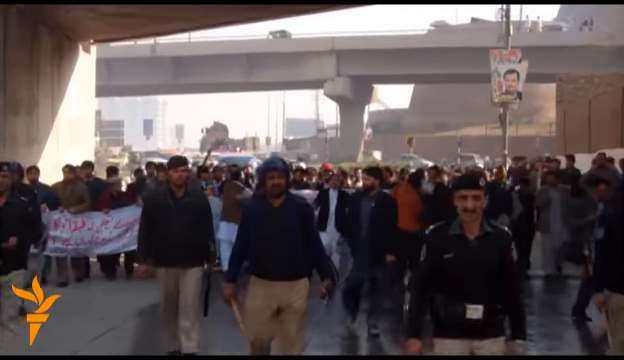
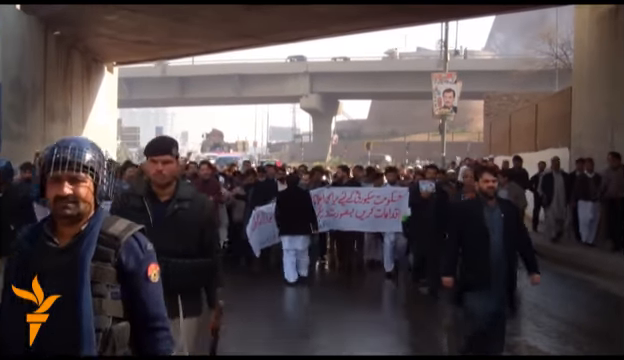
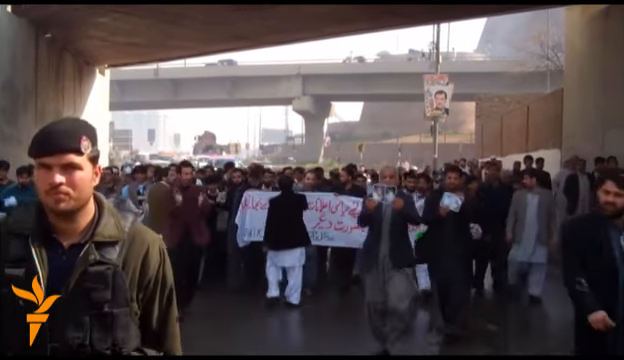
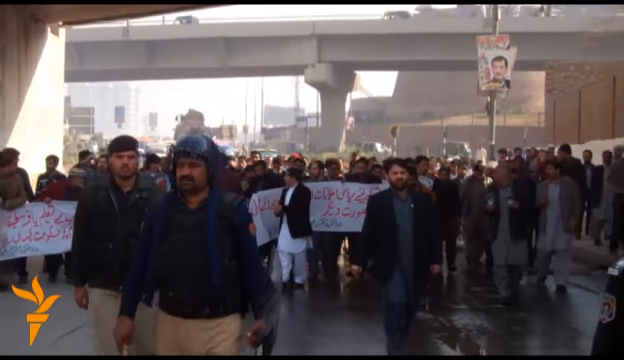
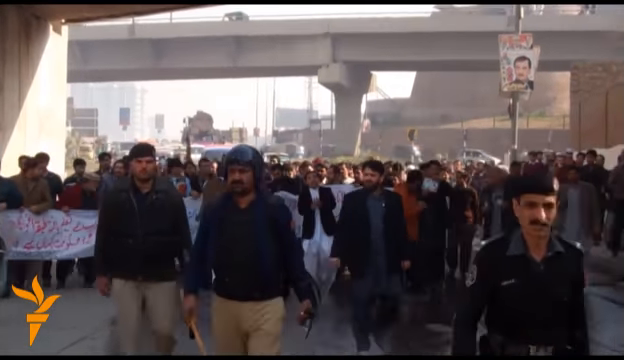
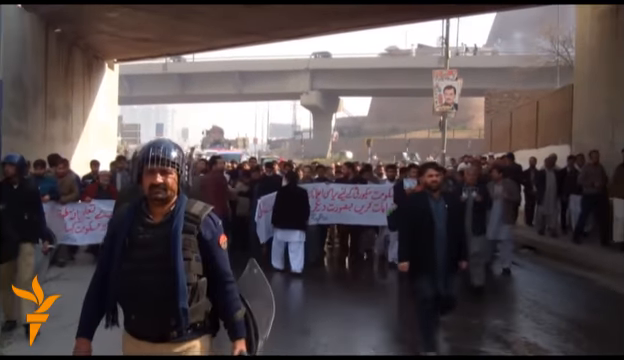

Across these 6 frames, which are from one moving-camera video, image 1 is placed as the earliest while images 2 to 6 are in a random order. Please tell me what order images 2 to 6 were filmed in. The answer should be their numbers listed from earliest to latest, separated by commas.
5, 4, 6, 2, 3
